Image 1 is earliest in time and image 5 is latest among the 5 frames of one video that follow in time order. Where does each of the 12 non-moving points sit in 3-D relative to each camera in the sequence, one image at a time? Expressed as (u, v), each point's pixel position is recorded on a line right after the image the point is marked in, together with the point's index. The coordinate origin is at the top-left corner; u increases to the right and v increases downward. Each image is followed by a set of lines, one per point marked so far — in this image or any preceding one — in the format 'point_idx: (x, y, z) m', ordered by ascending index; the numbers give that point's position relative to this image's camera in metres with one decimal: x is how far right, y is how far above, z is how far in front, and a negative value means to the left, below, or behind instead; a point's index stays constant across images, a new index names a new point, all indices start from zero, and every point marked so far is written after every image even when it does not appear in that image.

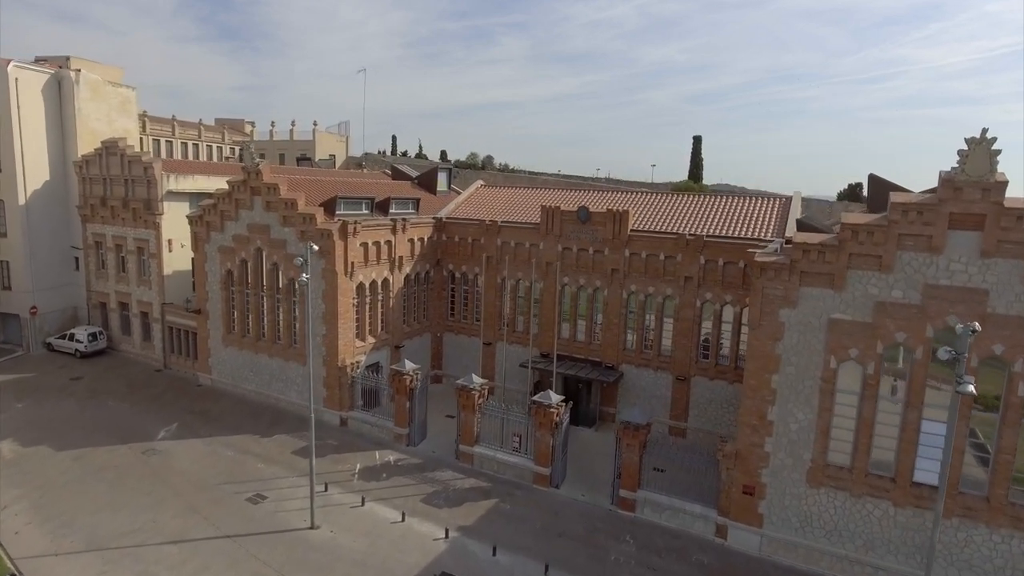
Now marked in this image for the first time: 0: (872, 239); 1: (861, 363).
0: (+9.0, +1.2, +14.7) m
1: (+9.1, -2.0, +15.3) m
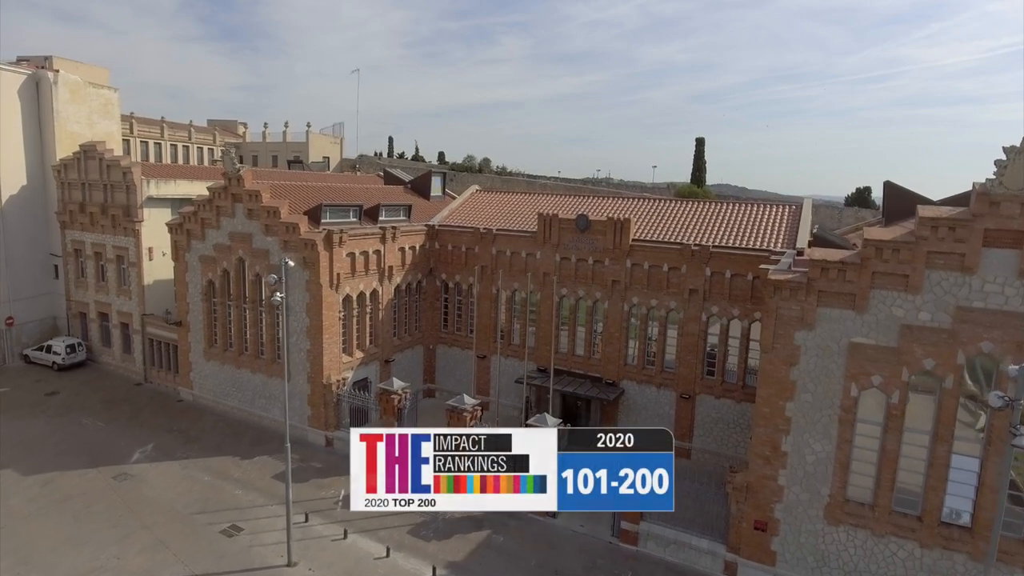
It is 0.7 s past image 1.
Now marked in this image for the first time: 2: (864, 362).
0: (+8.8, +0.7, +13.5) m
1: (+8.9, -2.5, +14.0) m
2: (+8.4, -1.8, +14.1) m
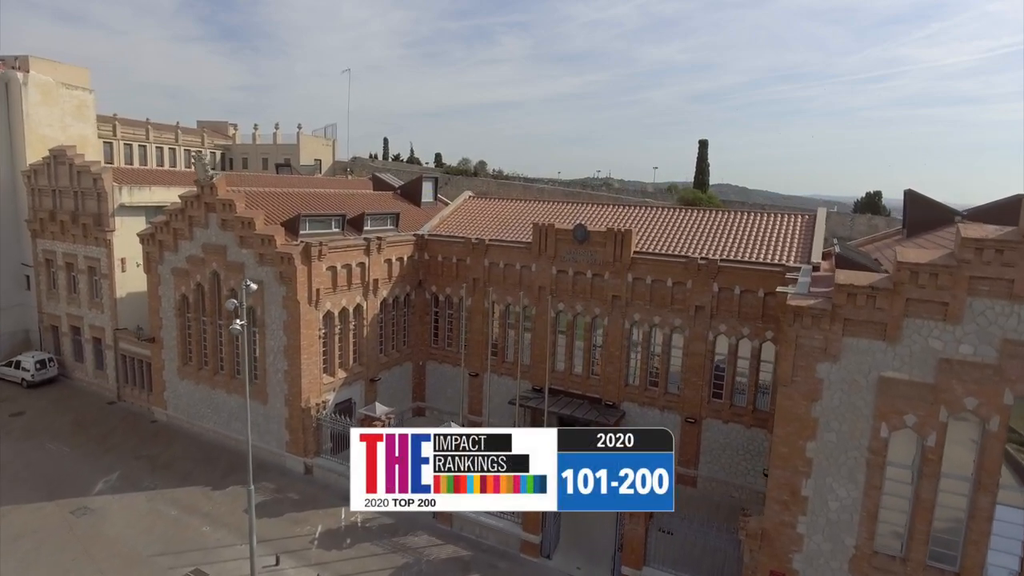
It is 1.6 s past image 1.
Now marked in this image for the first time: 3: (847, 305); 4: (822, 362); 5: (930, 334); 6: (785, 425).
0: (+8.5, +0.1, +11.9) m
1: (+8.6, -3.1, +12.5) m
2: (+8.1, -2.4, +12.5) m
3: (+7.2, -0.4, +12.6) m
4: (+6.9, -1.6, +13.1) m
5: (+8.6, -0.9, +12.1) m
6: (+6.3, -3.1, +13.5) m
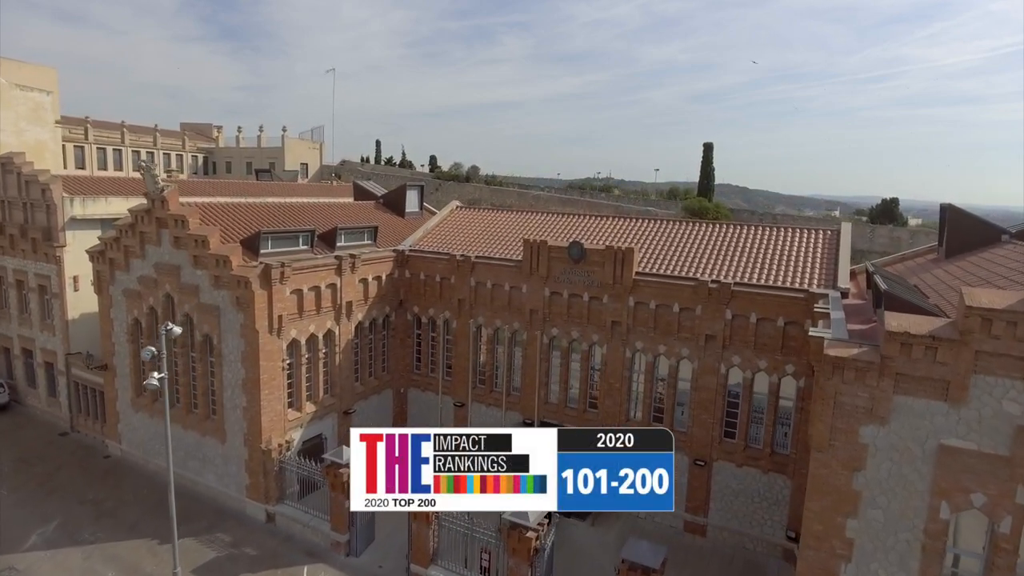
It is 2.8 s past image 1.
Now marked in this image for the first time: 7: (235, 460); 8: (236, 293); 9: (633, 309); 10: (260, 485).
0: (+8.1, -0.7, +9.5) m
1: (+8.2, -3.9, +10.1) m
2: (+7.7, -3.2, +10.2) m
3: (+6.7, -1.2, +10.3) m
4: (+6.4, -2.5, +10.7) m
5: (+8.1, -1.8, +9.8) m
6: (+5.8, -4.0, +11.2) m
7: (-9.3, -5.7, +19.7) m
8: (-8.6, -0.2, +18.5) m
9: (+4.0, -0.7, +19.5) m
10: (-8.2, -6.4, +19.2) m
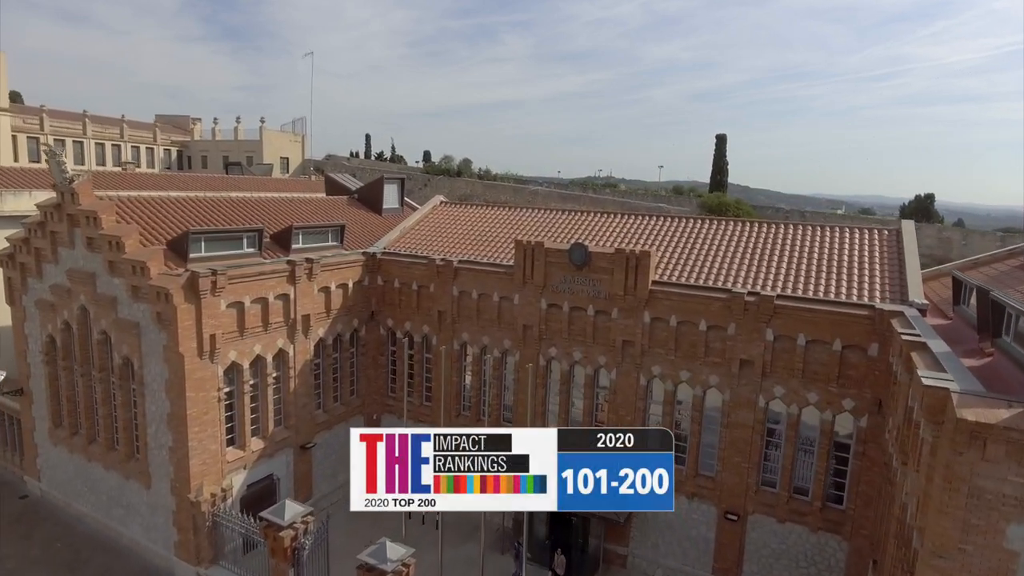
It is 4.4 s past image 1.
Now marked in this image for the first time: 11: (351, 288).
0: (+7.8, -1.1, +5.9) m
1: (+7.8, -4.3, +6.5) m
2: (+7.4, -3.5, +6.6) m
3: (+6.4, -1.5, +6.6) m
4: (+6.1, -2.8, +7.1) m
5: (+7.8, -2.1, +6.1) m
6: (+5.5, -4.3, +7.6) m
7: (-9.6, -6.0, +16.1) m
8: (-8.9, -0.5, +14.9) m
9: (+3.7, -1.0, +15.9) m
10: (-8.5, -6.7, +15.6) m
11: (-5.3, 0.0, +19.6) m
